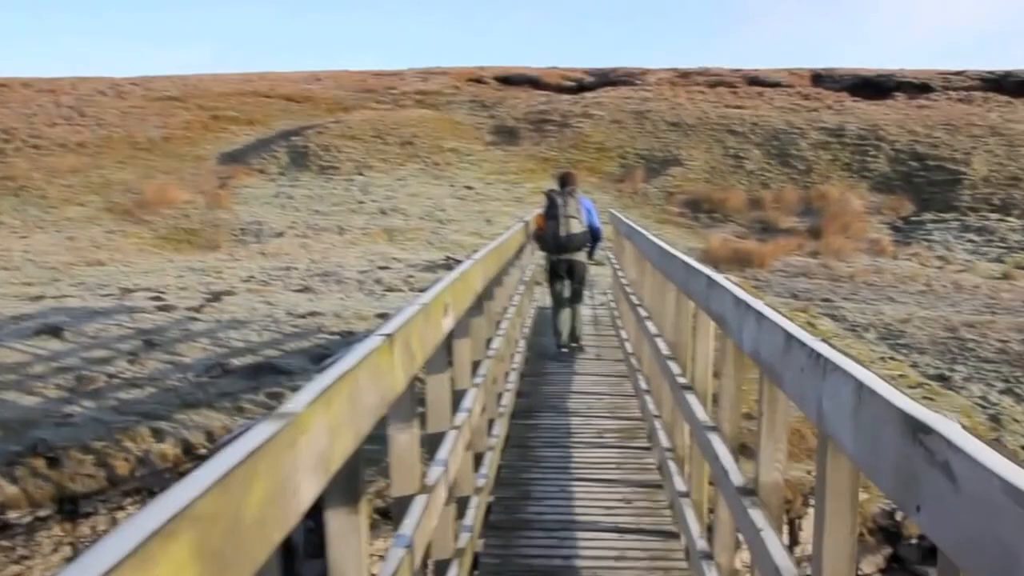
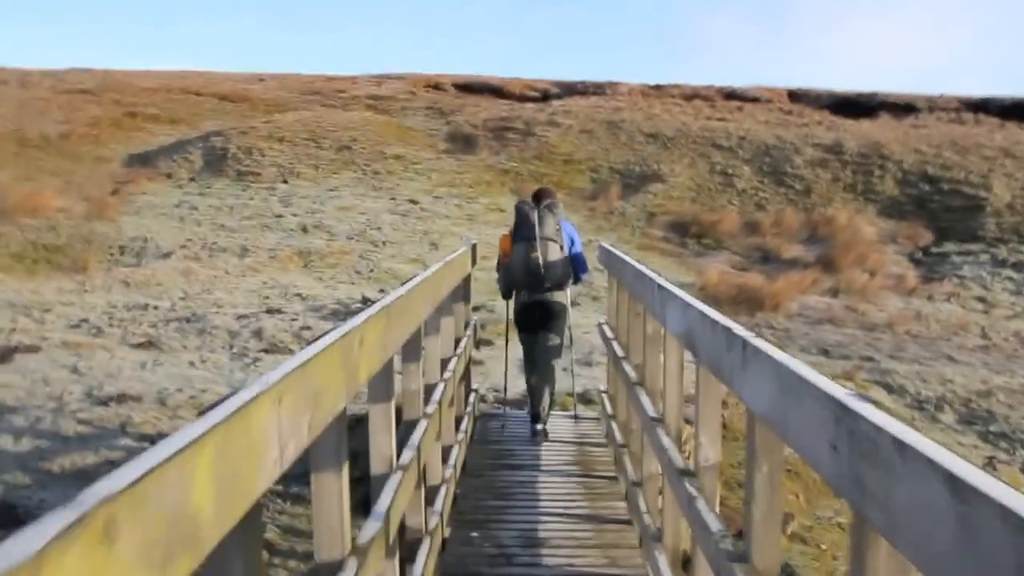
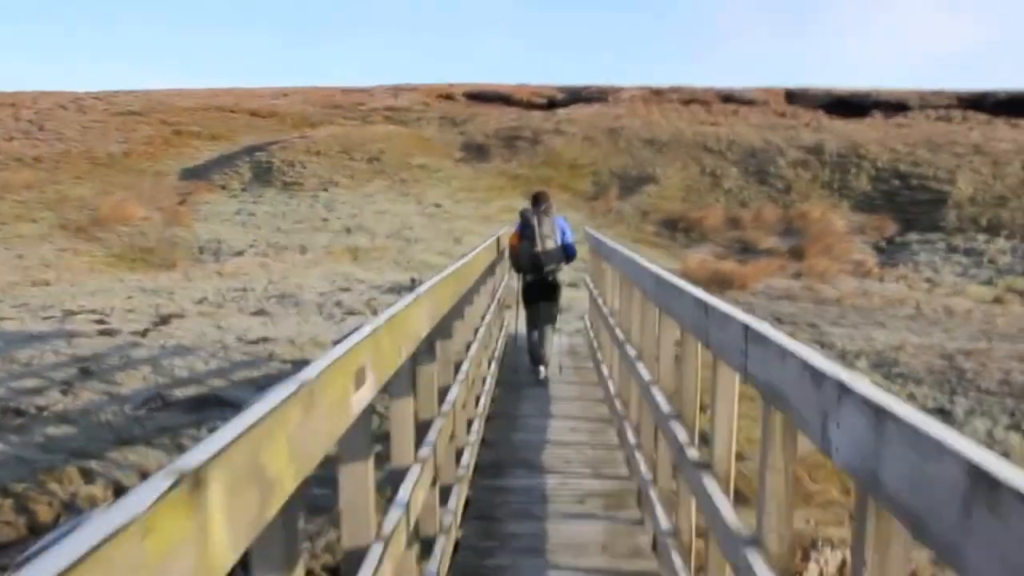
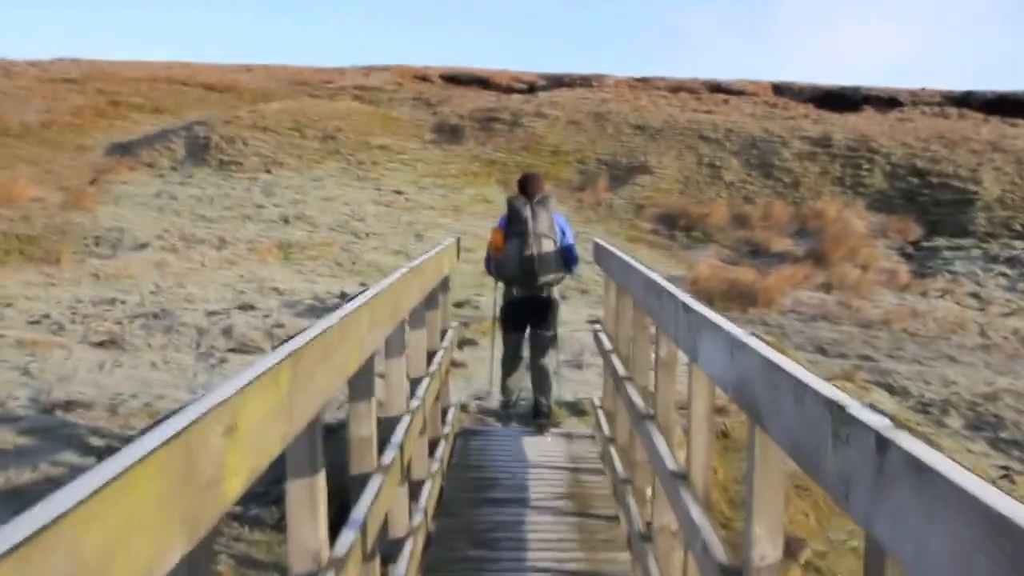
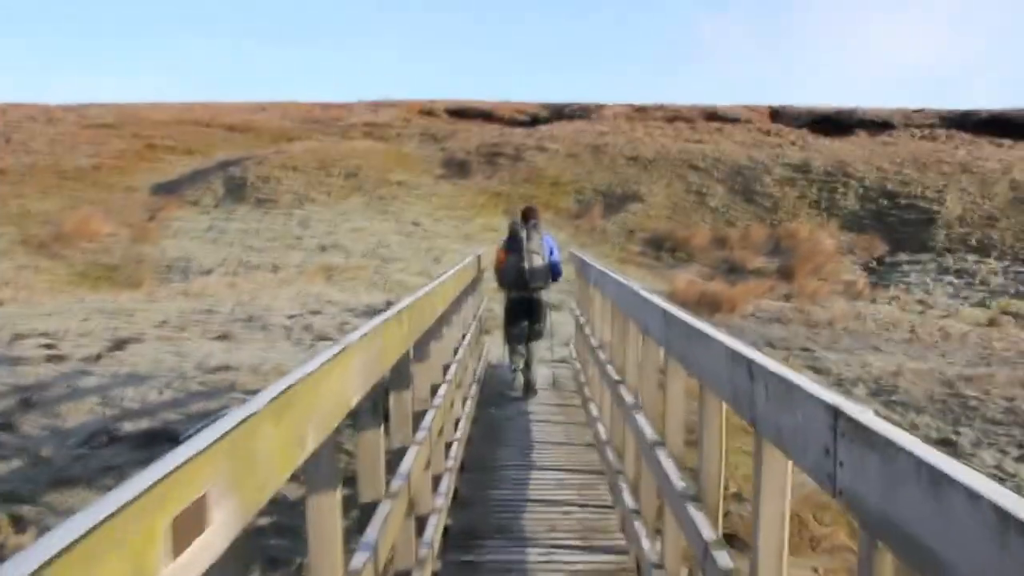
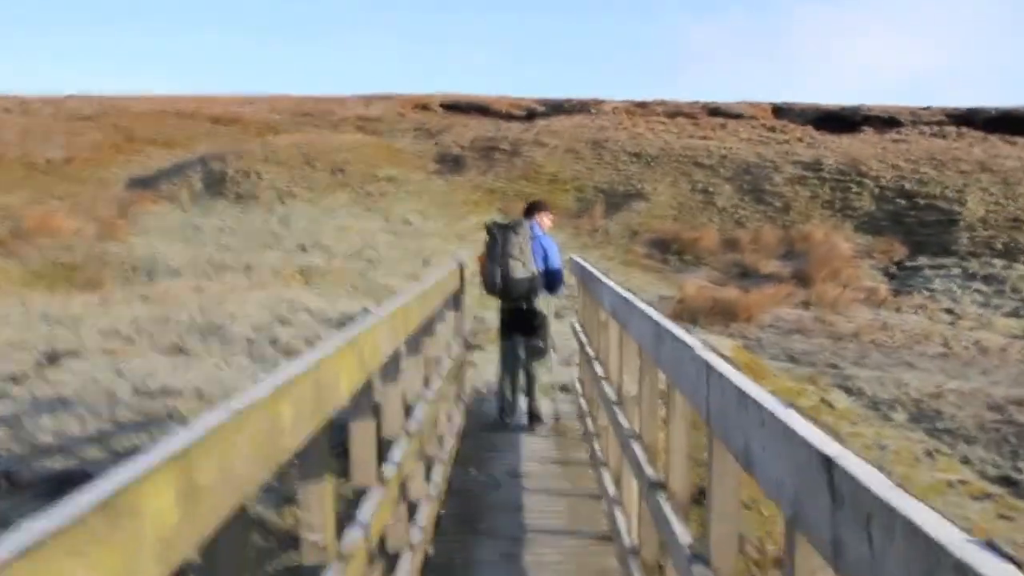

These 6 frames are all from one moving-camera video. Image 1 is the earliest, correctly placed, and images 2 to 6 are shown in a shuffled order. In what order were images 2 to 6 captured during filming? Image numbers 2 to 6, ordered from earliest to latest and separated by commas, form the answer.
3, 5, 6, 2, 4
